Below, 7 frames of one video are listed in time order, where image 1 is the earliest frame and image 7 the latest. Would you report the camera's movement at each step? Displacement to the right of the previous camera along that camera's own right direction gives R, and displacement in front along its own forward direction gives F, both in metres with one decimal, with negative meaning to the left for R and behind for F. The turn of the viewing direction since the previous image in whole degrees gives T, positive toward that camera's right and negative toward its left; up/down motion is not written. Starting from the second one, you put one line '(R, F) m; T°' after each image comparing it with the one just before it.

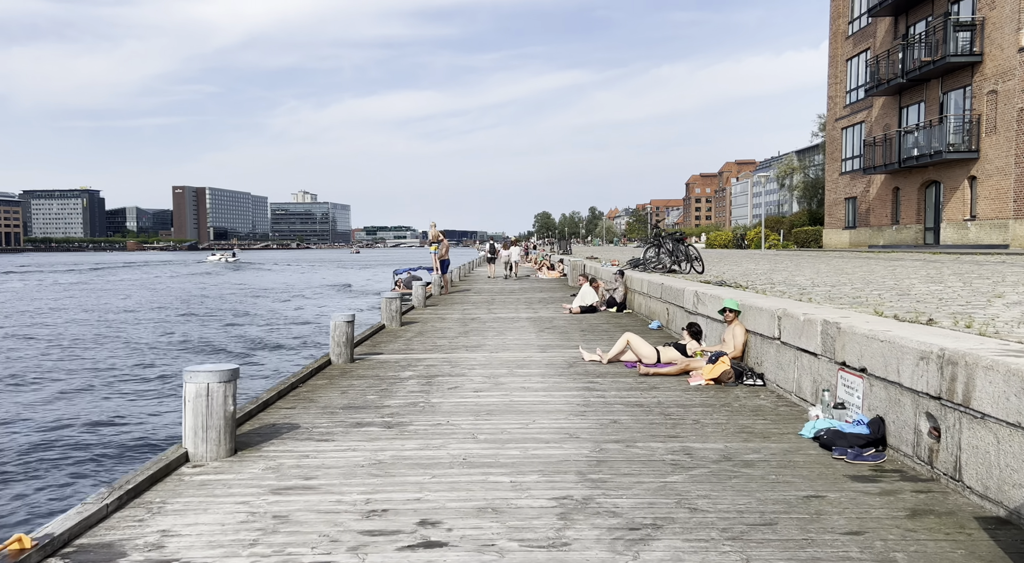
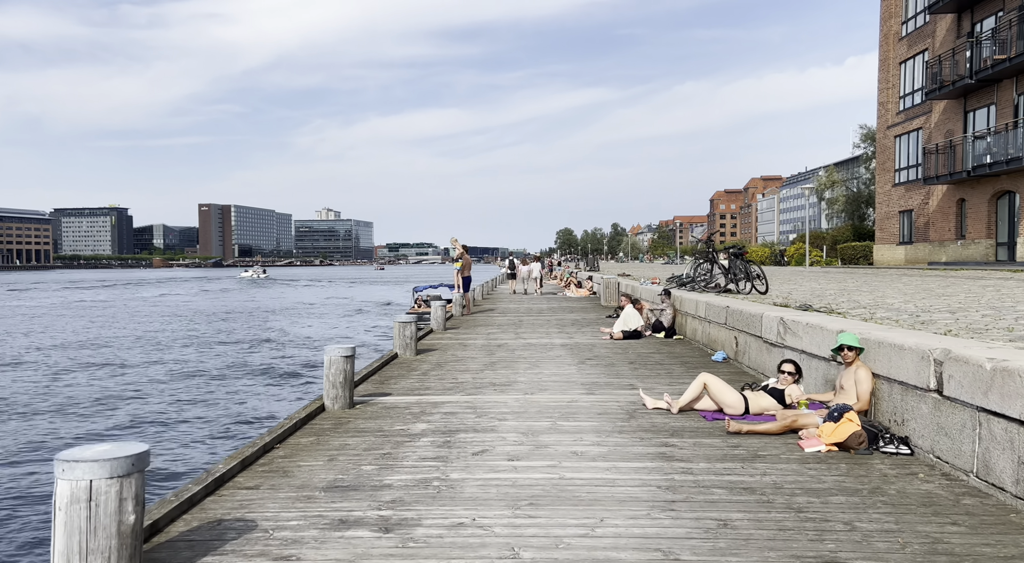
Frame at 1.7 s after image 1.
(-0.2, +2.5) m; -1°
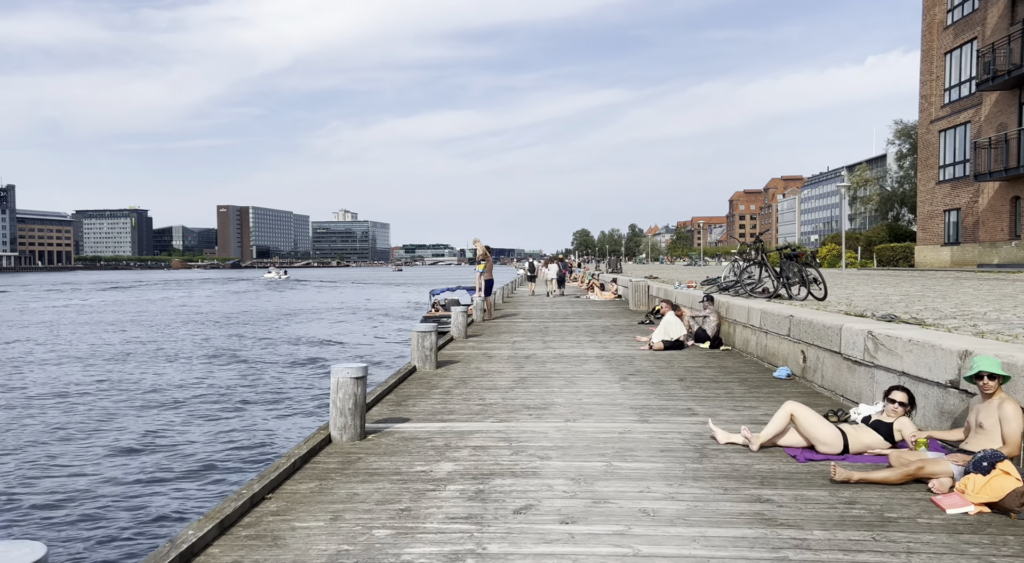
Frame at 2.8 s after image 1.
(-0.2, +1.6) m; -1°
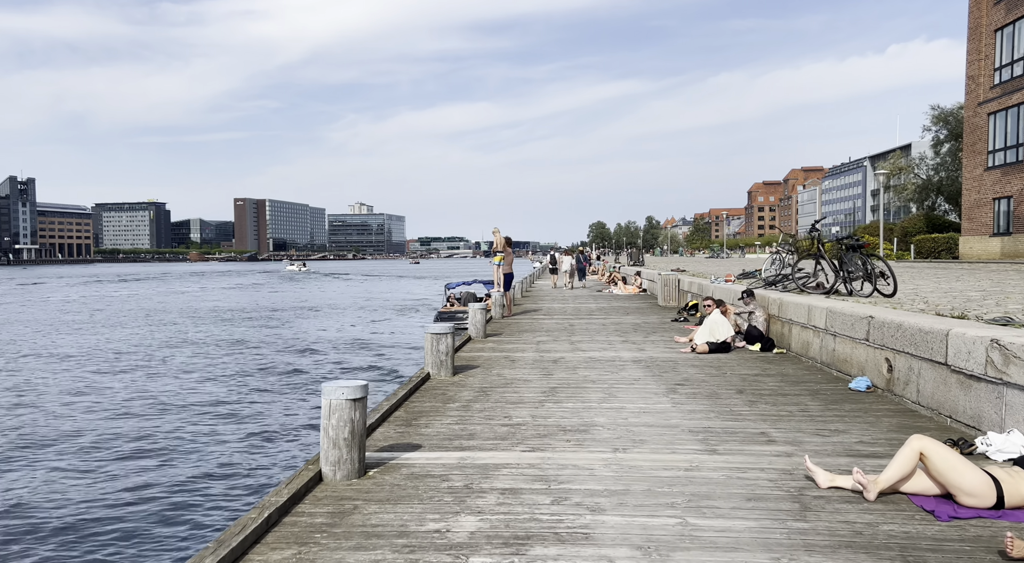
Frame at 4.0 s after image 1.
(-0.2, +1.7) m; -1°
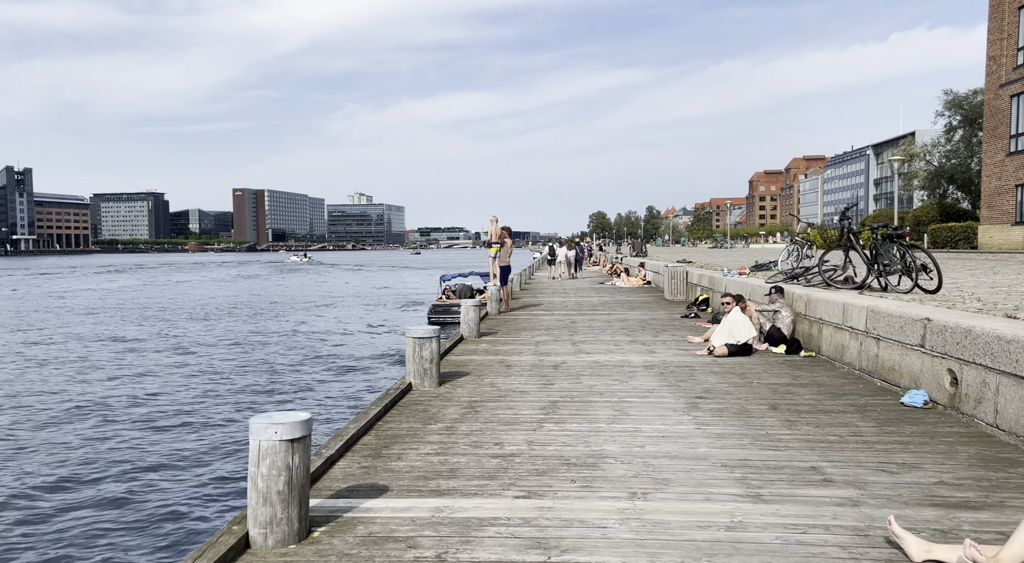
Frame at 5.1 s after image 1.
(+0.1, +1.5) m; 0°
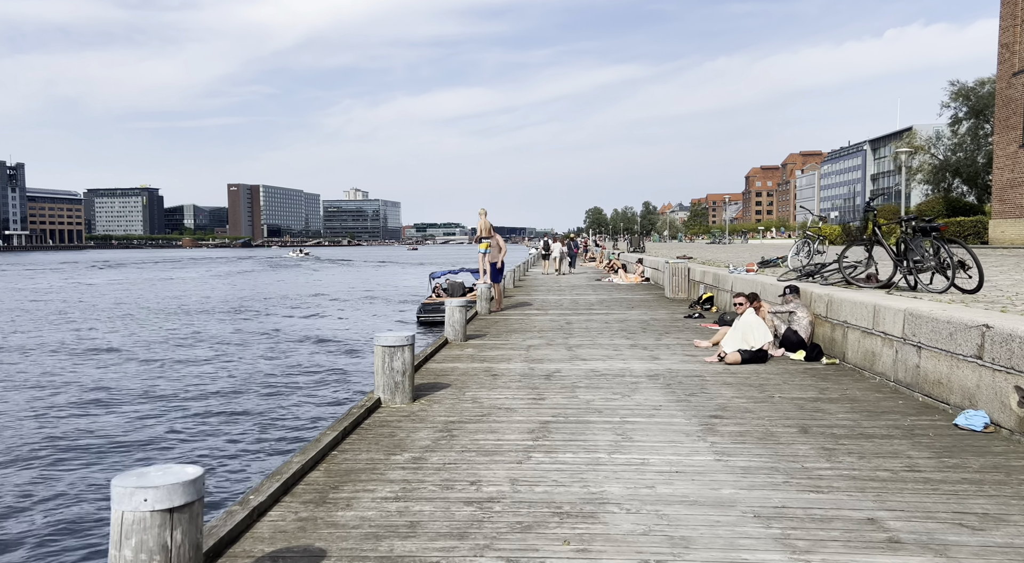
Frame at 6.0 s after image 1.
(+0.1, +1.4) m; 0°
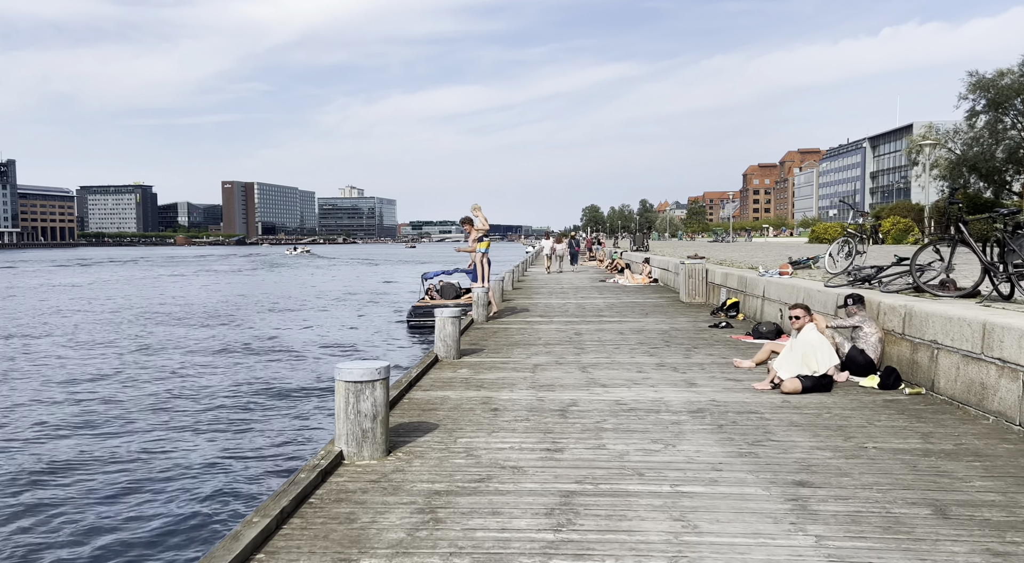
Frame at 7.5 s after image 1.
(-0.1, +2.2) m; 0°
